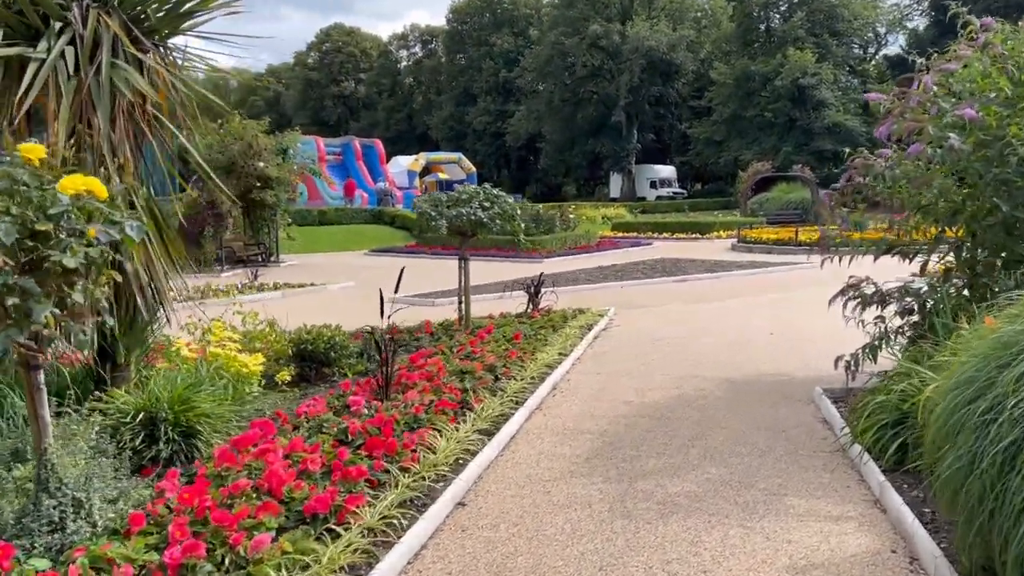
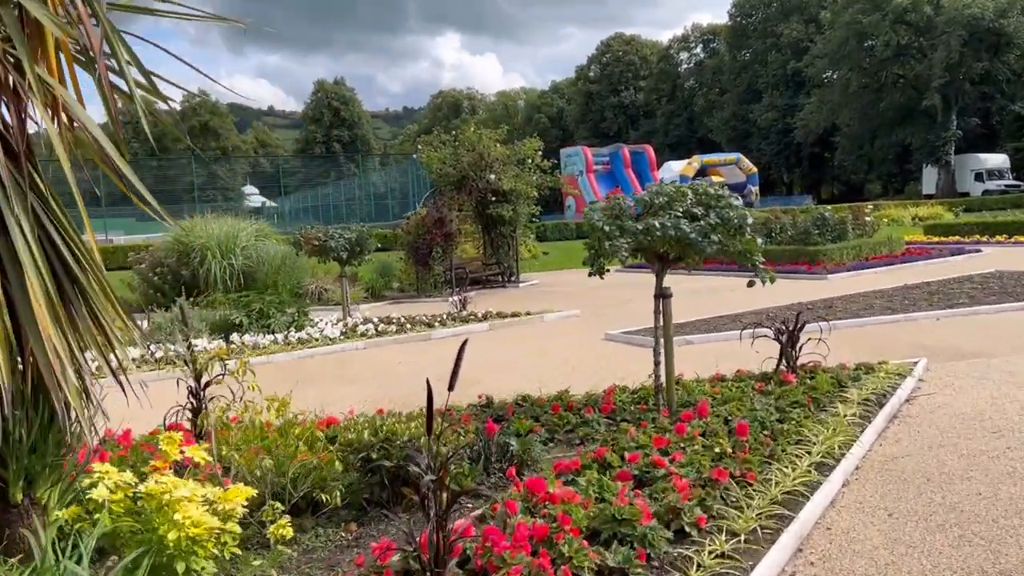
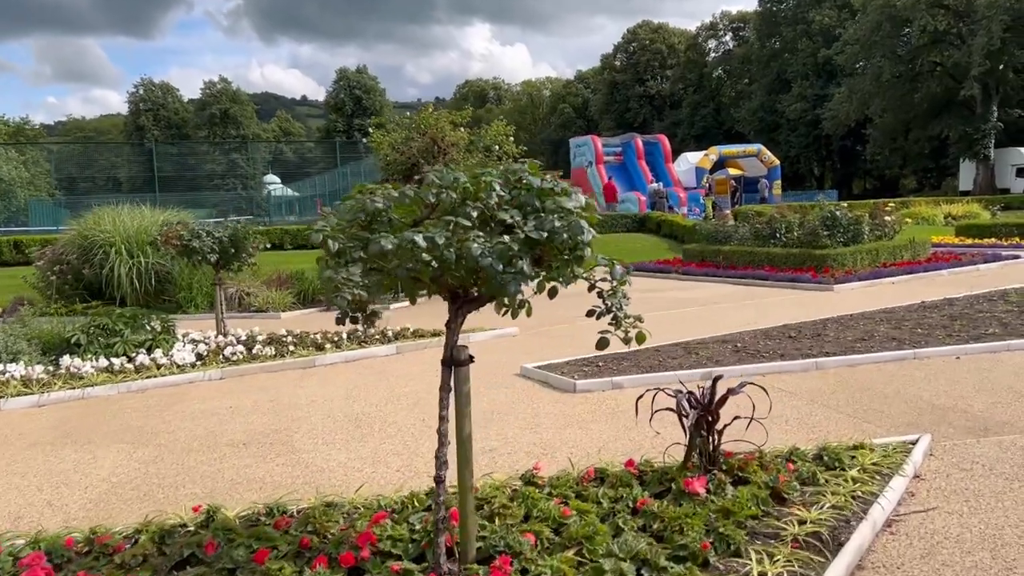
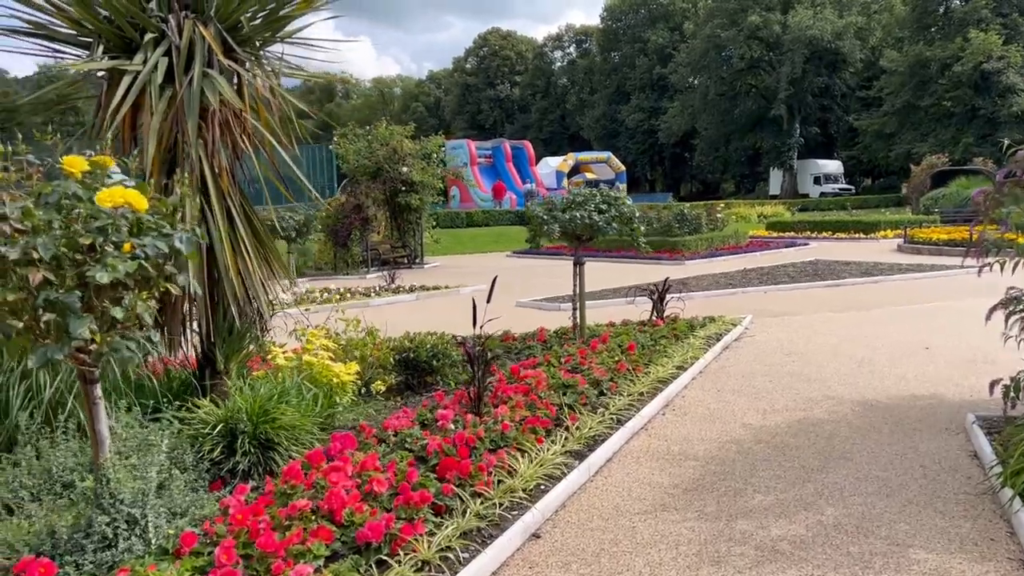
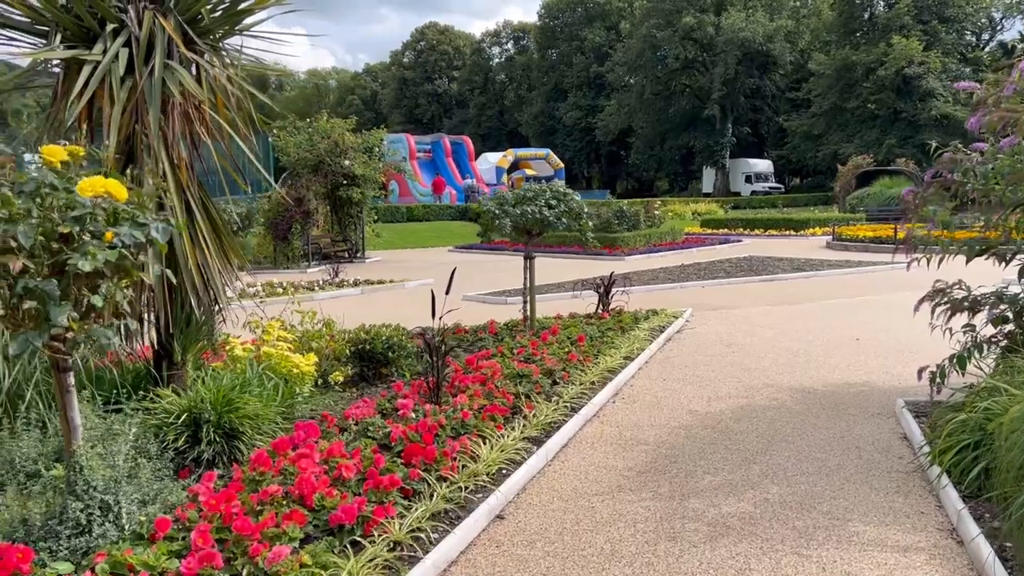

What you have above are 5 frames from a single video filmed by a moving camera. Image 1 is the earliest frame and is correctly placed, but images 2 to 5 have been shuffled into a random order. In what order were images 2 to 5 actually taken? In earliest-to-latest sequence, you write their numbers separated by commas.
5, 4, 2, 3
